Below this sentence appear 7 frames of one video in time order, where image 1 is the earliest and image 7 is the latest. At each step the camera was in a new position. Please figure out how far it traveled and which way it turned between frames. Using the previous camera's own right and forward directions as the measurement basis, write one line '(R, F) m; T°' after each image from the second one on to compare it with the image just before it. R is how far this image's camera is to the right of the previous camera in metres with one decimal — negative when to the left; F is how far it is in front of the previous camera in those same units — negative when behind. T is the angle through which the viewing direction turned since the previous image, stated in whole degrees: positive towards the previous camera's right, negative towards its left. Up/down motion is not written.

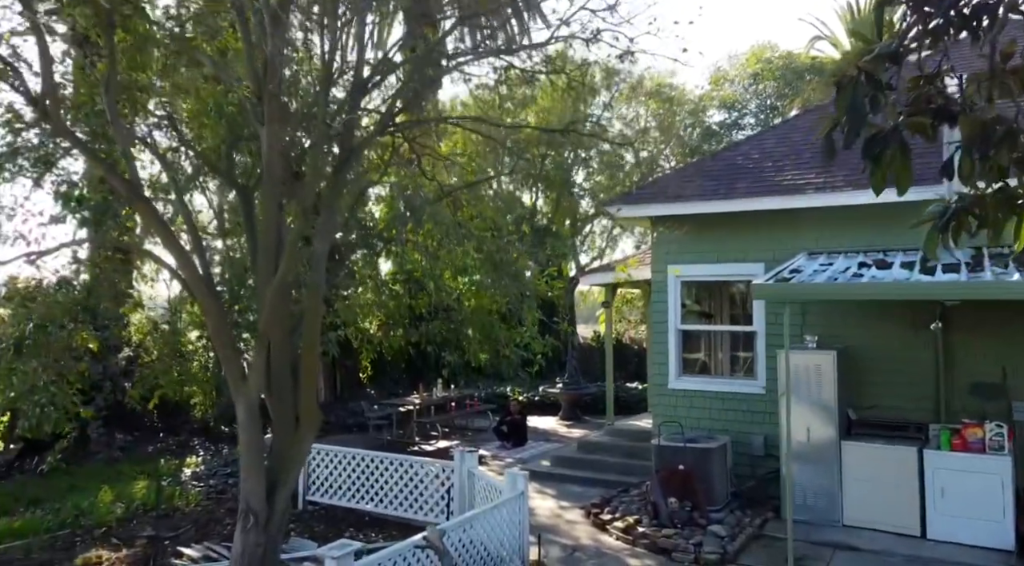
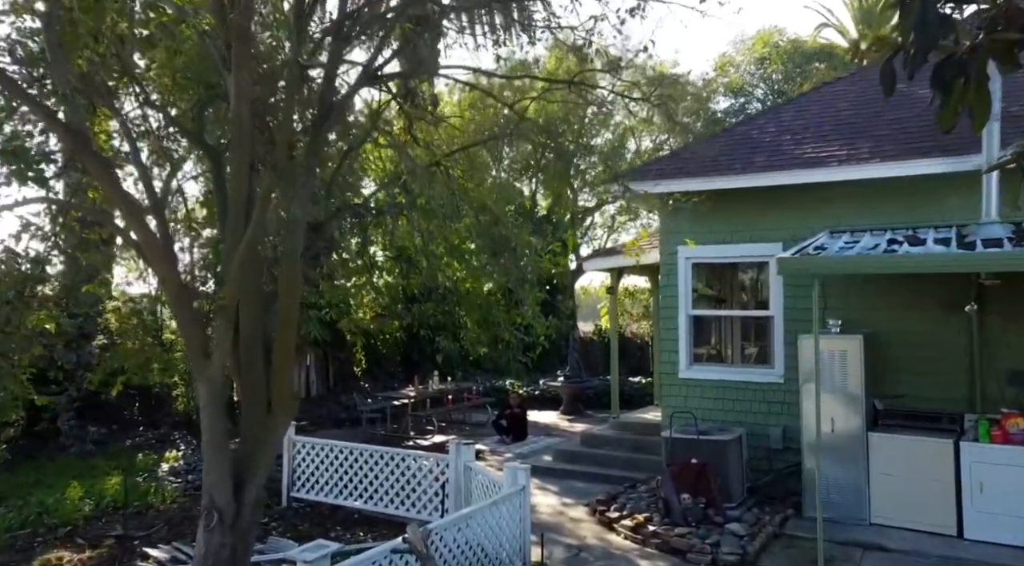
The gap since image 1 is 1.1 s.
(0.0, +0.6) m; 0°
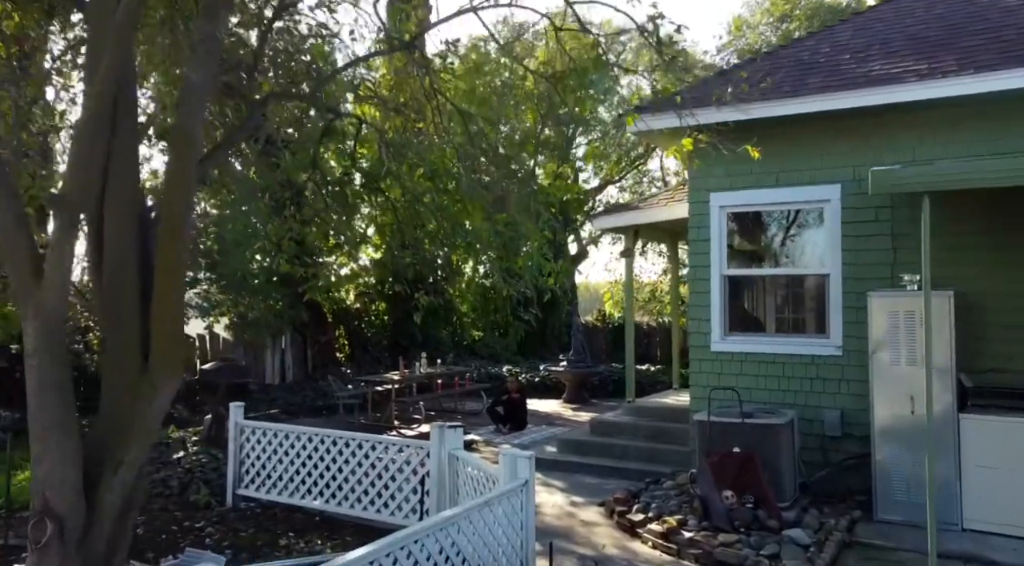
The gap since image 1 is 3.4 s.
(0.0, +1.5) m; 0°
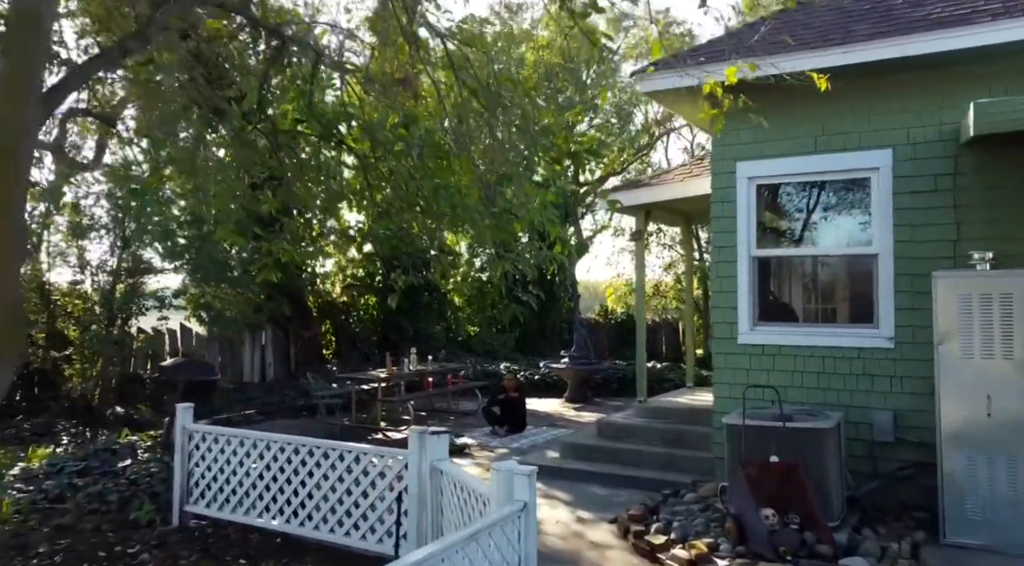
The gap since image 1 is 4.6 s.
(0.0, +1.0) m; 0°
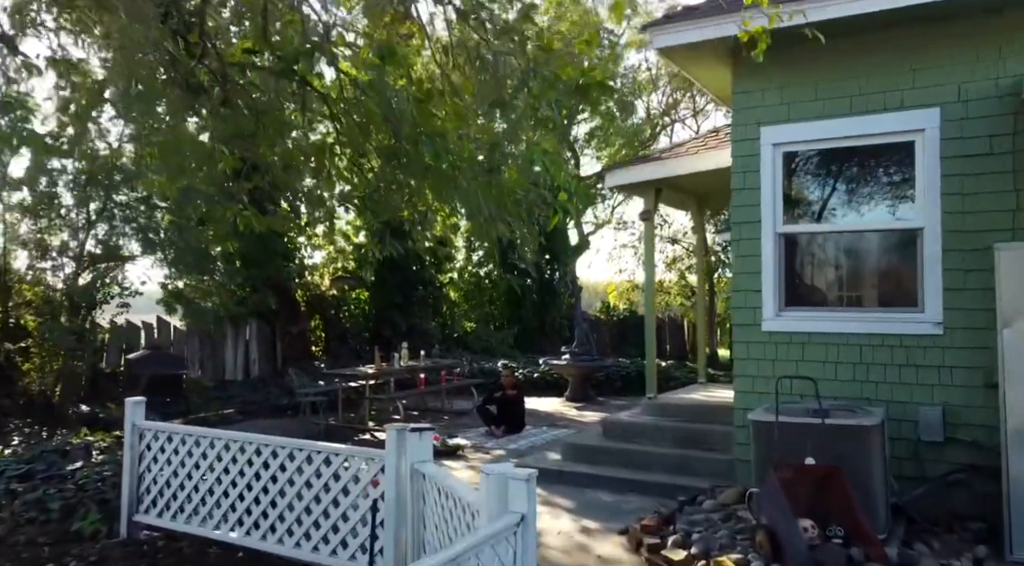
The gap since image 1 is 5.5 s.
(0.0, +0.7) m; 0°
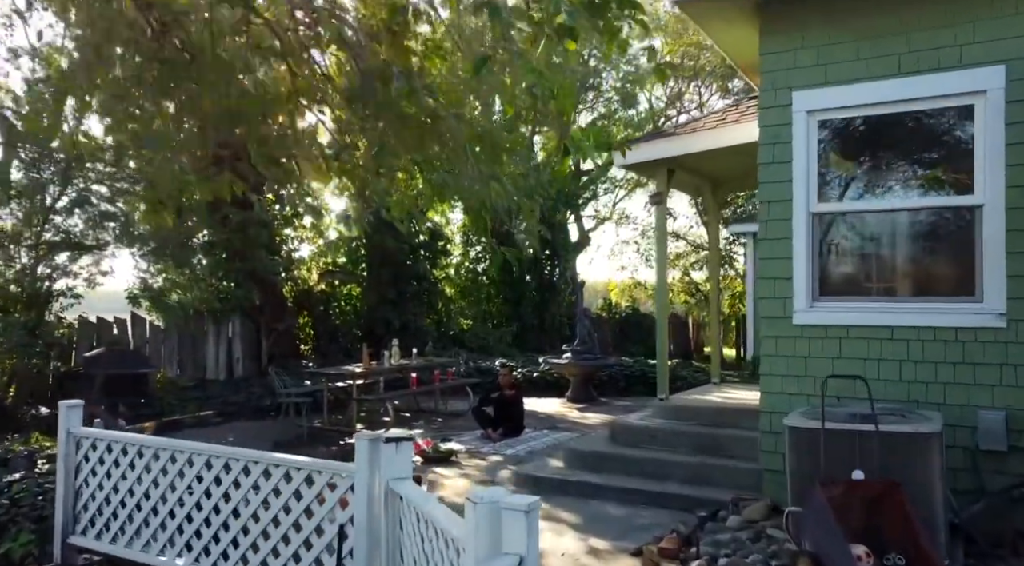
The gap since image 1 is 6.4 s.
(0.0, +0.7) m; 0°
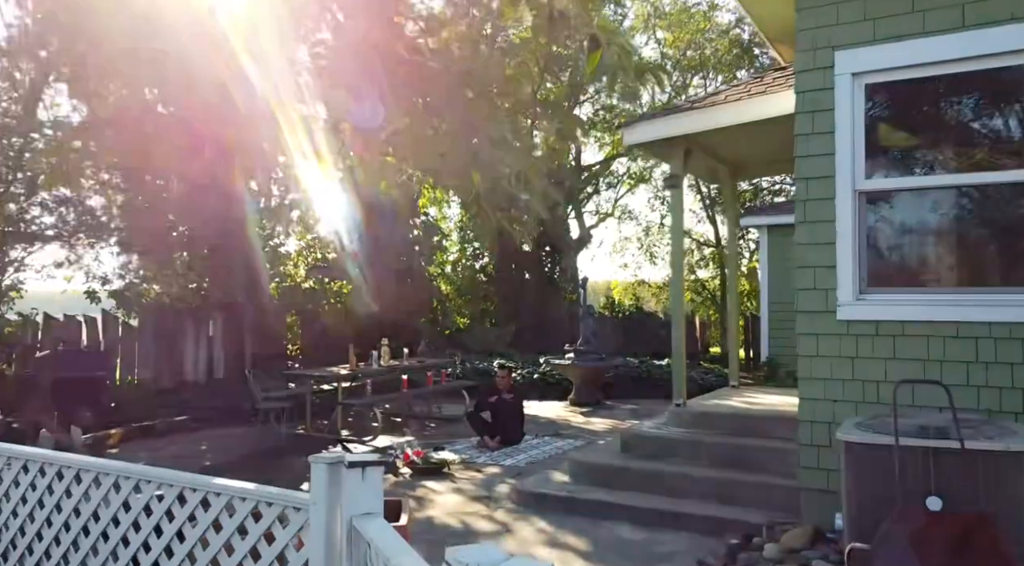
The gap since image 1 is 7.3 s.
(0.0, +0.7) m; 0°
